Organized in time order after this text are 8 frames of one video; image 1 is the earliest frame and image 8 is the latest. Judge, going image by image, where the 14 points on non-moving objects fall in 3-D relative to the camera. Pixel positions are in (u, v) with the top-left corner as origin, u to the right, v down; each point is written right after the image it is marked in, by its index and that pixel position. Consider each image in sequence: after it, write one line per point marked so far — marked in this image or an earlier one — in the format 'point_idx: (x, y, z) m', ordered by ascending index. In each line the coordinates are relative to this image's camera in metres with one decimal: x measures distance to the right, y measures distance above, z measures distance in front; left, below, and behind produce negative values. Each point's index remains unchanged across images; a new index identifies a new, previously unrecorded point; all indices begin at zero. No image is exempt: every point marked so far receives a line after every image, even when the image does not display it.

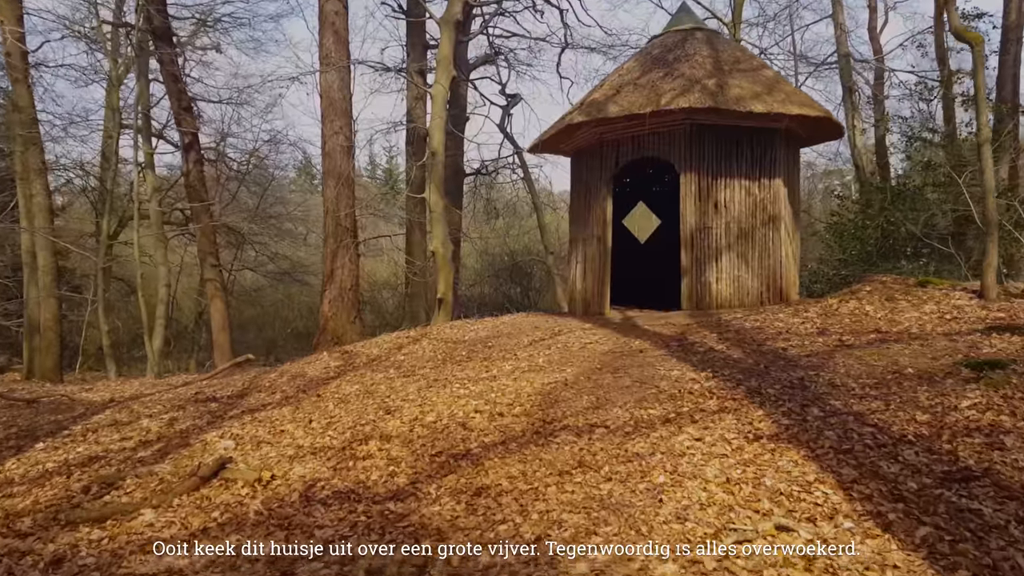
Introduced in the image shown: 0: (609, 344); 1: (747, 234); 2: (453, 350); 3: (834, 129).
0: (+1.1, -0.6, +8.9) m
1: (+3.4, +0.8, +11.7) m
2: (-0.8, -0.8, +10.5) m
3: (+4.8, +2.4, +12.2) m
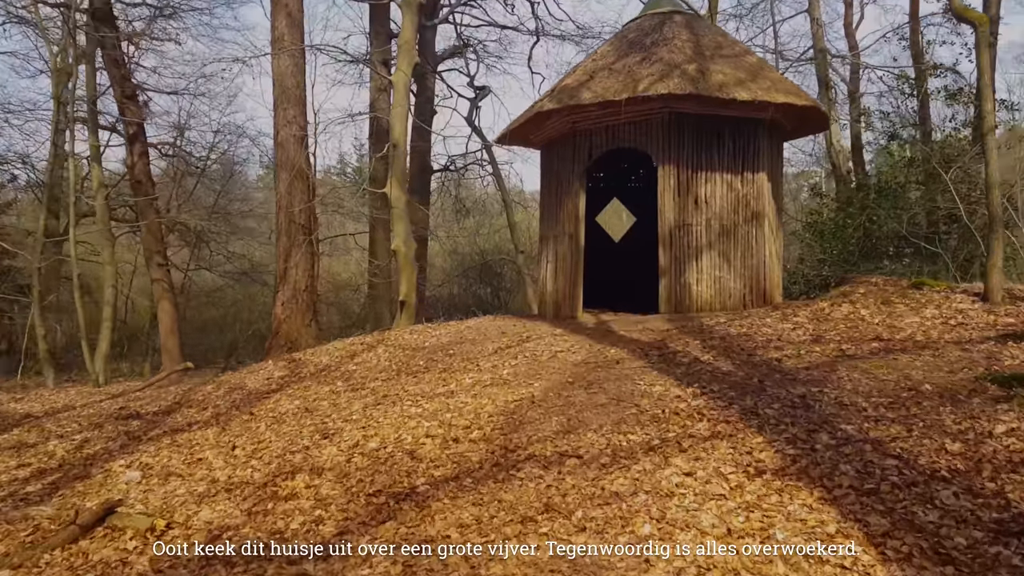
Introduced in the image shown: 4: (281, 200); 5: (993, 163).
0: (+0.7, -0.6, +8.0) m
1: (+2.9, +0.8, +10.9) m
2: (-1.2, -0.8, +9.5) m
3: (+4.3, +2.4, +11.4) m
4: (-4.3, +1.7, +15.1) m
5: (+5.0, +1.3, +8.3) m
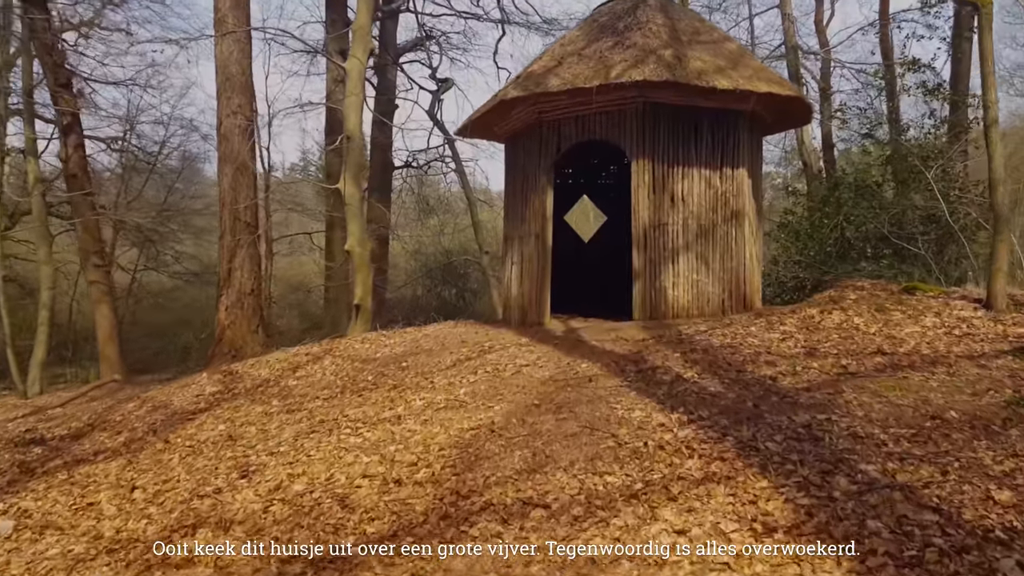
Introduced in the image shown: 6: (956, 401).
0: (+0.3, -0.7, +7.2) m
1: (+2.4, +0.7, +10.1) m
2: (-1.6, -0.9, +8.5) m
3: (+3.8, +2.3, +10.7) m
4: (-5.0, +1.6, +14.0) m
5: (+4.6, +1.2, +7.6) m
6: (+2.7, -0.7, +4.9) m
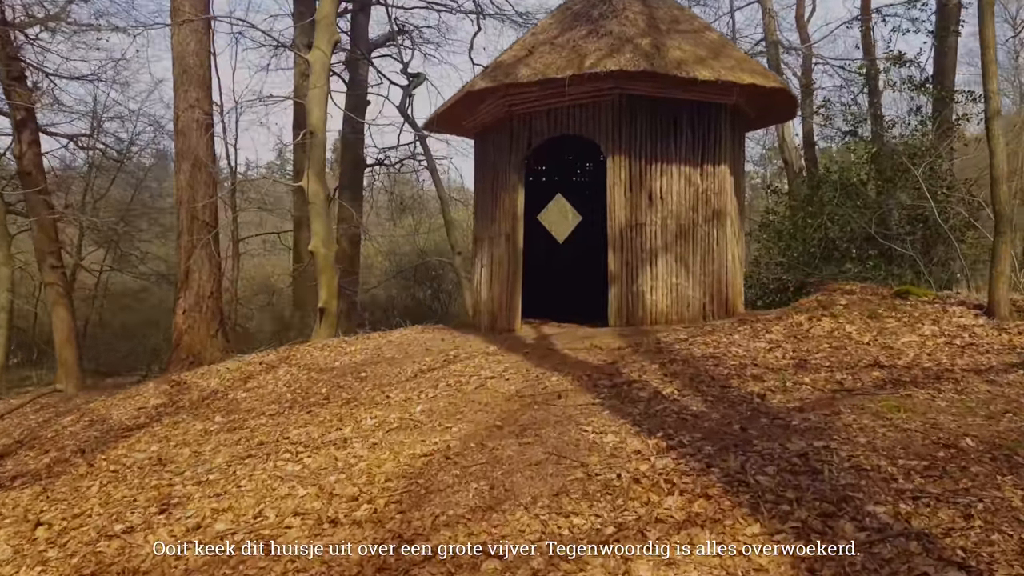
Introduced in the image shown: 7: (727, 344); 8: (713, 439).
0: (0.0, -0.8, +6.5) m
1: (+2.1, +0.7, +9.5) m
2: (-2.0, -0.9, +7.8) m
3: (+3.4, +2.3, +10.1) m
4: (-5.4, +1.6, +13.2) m
5: (+4.3, +1.2, +7.1) m
6: (+2.5, -0.7, +4.4) m
7: (+1.9, -0.5, +7.3) m
8: (+1.1, -0.8, +4.5) m
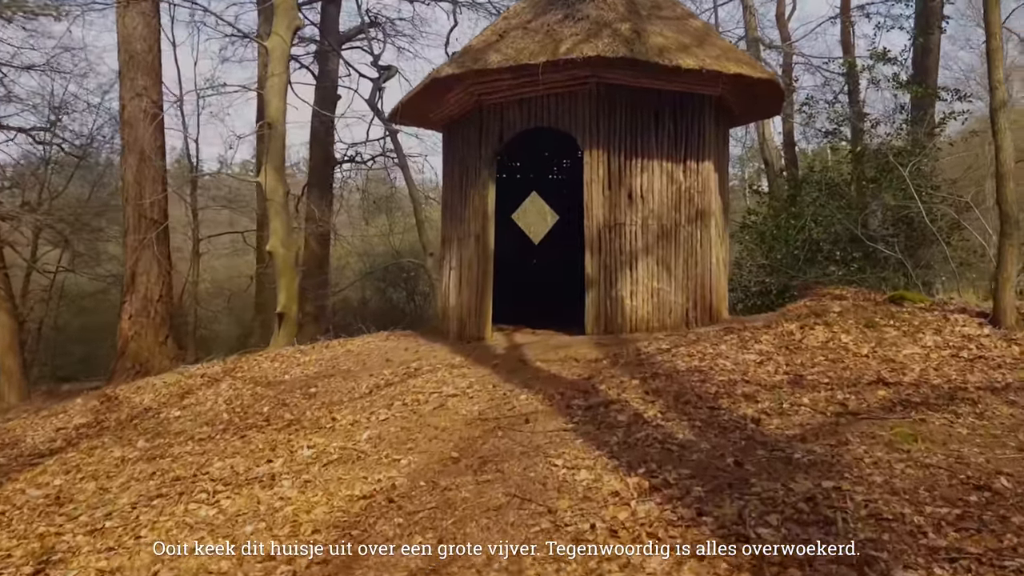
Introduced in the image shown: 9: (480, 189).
0: (-0.2, -0.8, +5.8) m
1: (+1.7, +0.6, +8.9) m
2: (-2.3, -1.0, +7.1) m
3: (+3.1, +2.2, +9.5) m
4: (-5.9, +1.5, +12.4) m
5: (+4.0, +1.1, +6.5) m
6: (+2.3, -0.8, +3.7) m
7: (+1.6, -0.6, +6.7) m
8: (+0.9, -0.9, +3.9) m
9: (-0.4, +1.1, +9.3) m
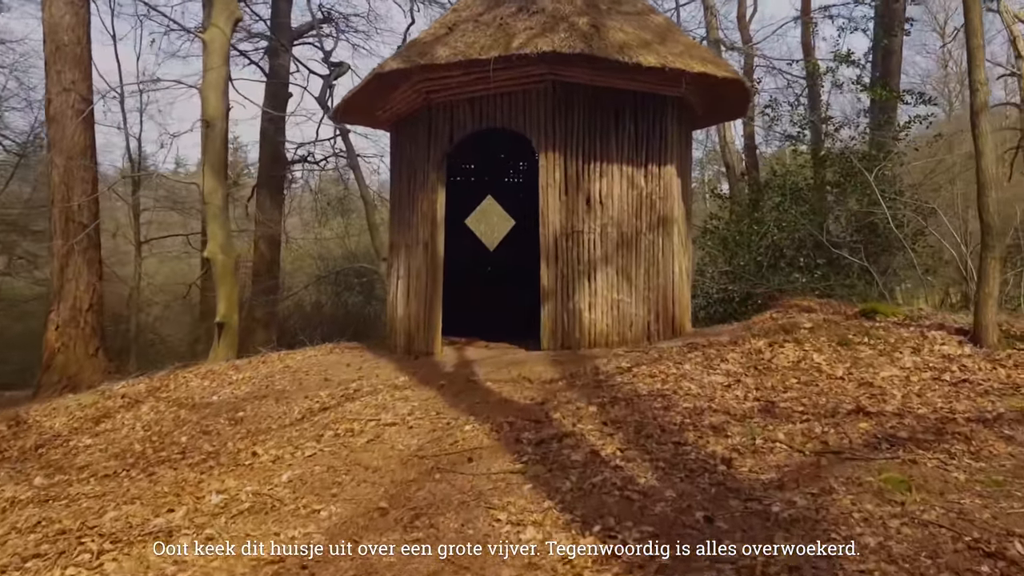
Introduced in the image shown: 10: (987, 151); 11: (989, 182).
0: (-0.6, -0.9, +5.2) m
1: (+1.2, +0.5, +8.4) m
2: (-2.7, -1.1, +6.4) m
3: (+2.5, +2.1, +9.0) m
4: (-6.5, +1.4, +11.5) m
5: (+3.6, +1.0, +6.1) m
6: (+2.0, -0.9, +3.2) m
7: (+1.2, -0.7, +6.2) m
8: (+0.6, -1.0, +3.3) m
9: (-0.9, +1.0, +8.7) m
10: (+3.6, +1.0, +6.1) m
11: (+3.6, +0.8, +6.1) m
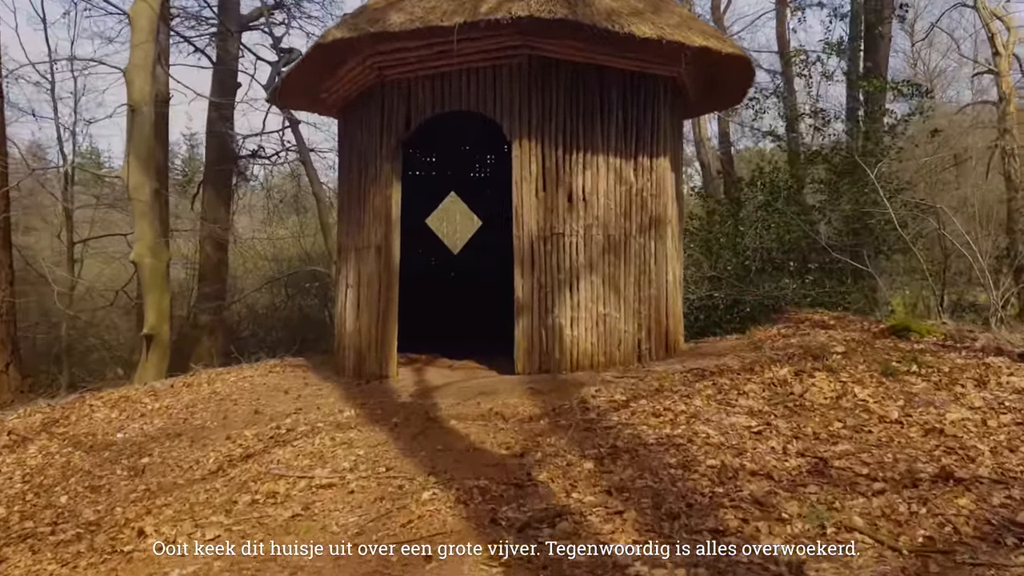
0: (-0.7, -1.0, +3.9) m
1: (+0.9, +0.4, +7.1) m
2: (-2.9, -1.2, +5.0) m
3: (+2.2, +2.0, +7.9) m
4: (-6.9, +1.3, +9.9) m
5: (+3.4, +0.9, +5.0) m
6: (+1.9, -1.0, +2.1) m
7: (+1.1, -0.8, +4.9) m
8: (+0.6, -1.1, +2.1) m
9: (-1.2, +0.9, +7.4) m
10: (+3.4, +0.9, +5.0) m
11: (+3.4, +0.7, +5.0) m
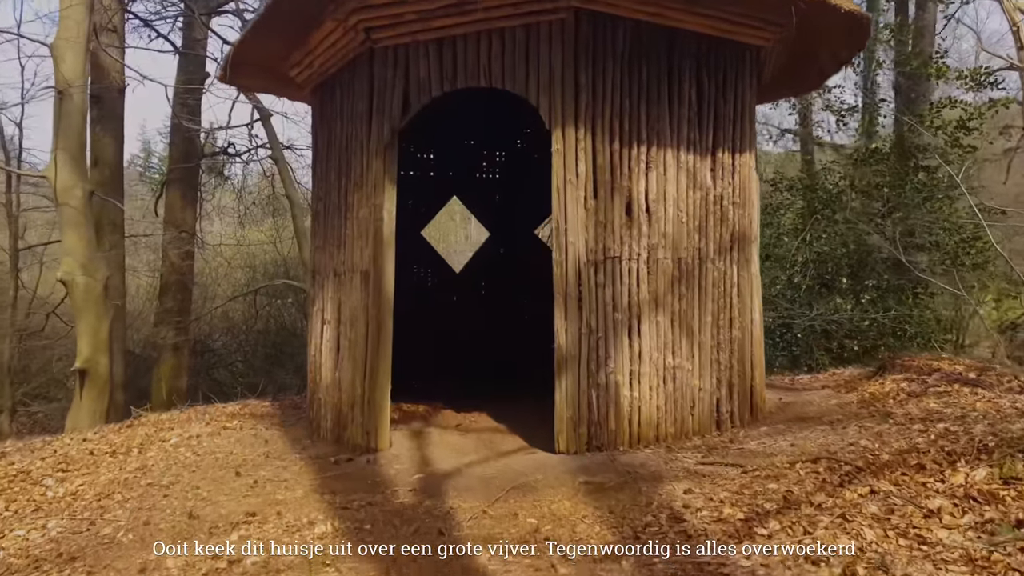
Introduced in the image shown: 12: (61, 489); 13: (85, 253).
0: (-0.4, -1.3, +2.0) m
1: (+1.2, +0.1, +5.2) m
2: (-2.6, -1.5, +3.0) m
3: (+2.5, +1.7, +6.0) m
4: (-6.8, +1.0, +7.9) m
5: (+3.7, +0.6, +3.2) m
6: (+2.3, -1.3, +0.2) m
7: (+1.4, -1.1, +3.1) m
8: (+1.0, -1.4, +0.2) m
9: (-1.0, +0.6, +5.5) m
10: (+3.7, +0.6, +3.2) m
11: (+3.7, +0.4, +3.2) m
12: (-3.0, -1.3, +5.5) m
13: (-4.6, +0.4, +8.7) m
